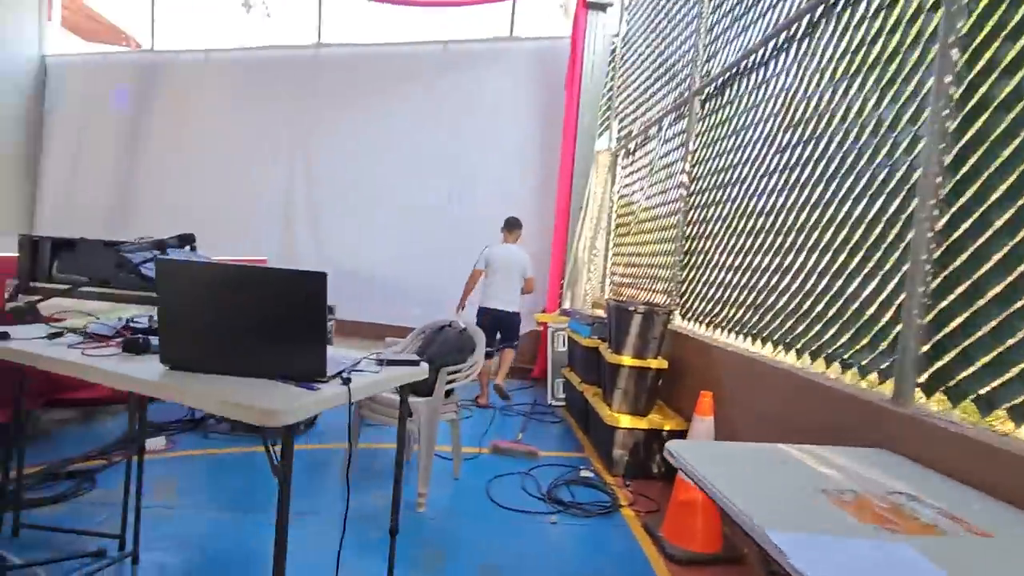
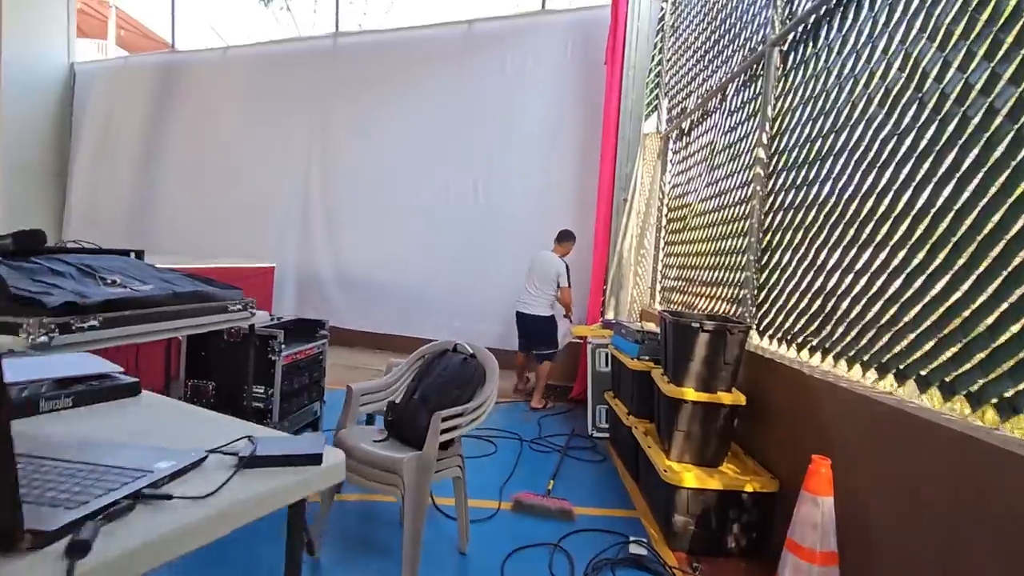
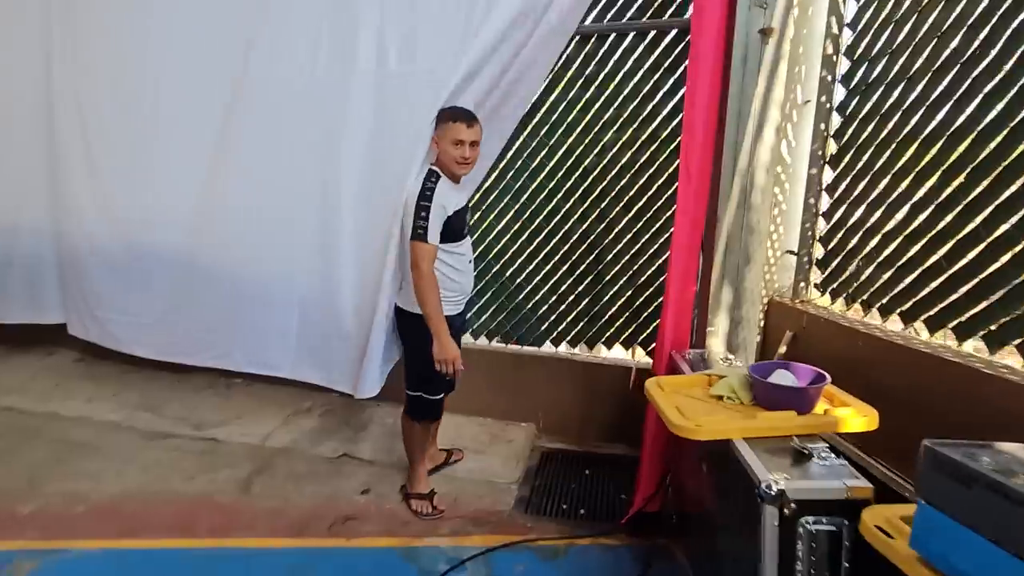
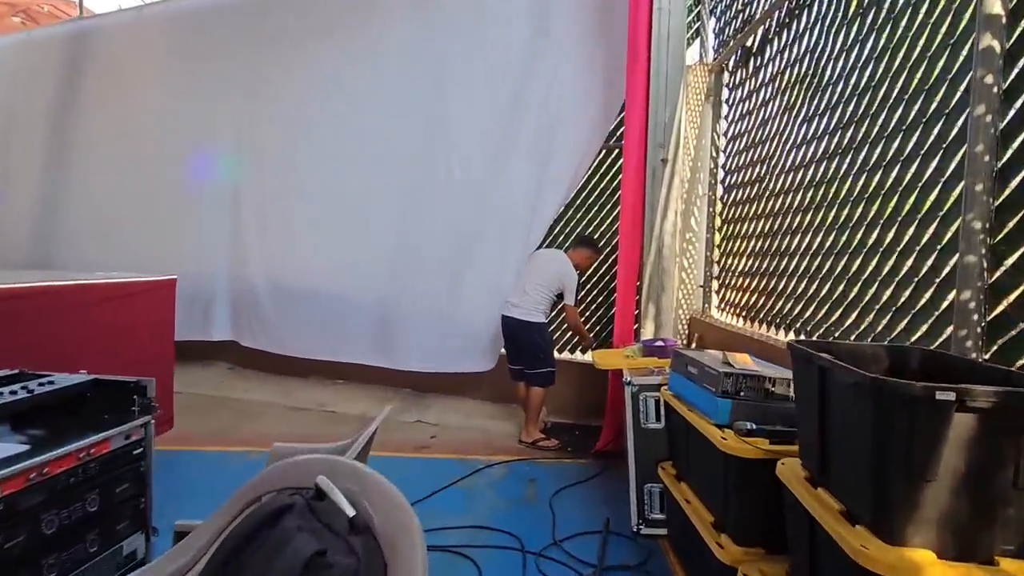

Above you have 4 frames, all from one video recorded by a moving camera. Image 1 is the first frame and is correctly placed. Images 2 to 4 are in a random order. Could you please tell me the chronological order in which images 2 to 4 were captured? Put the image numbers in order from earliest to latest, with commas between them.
2, 4, 3
